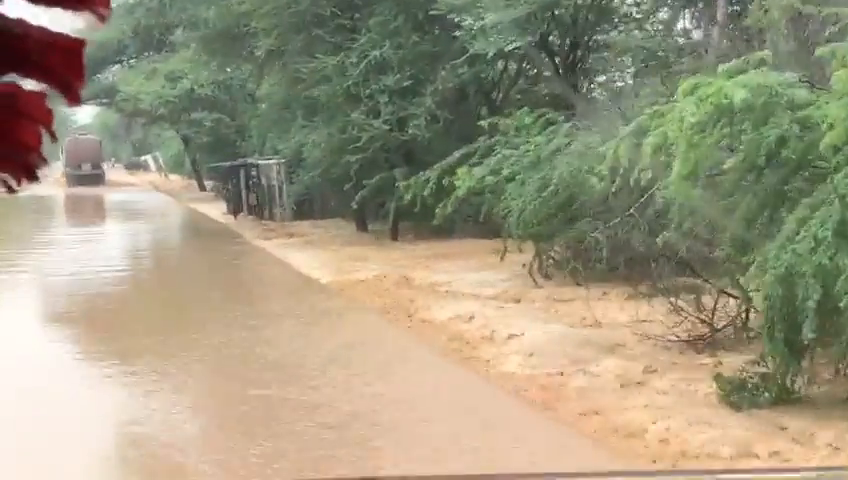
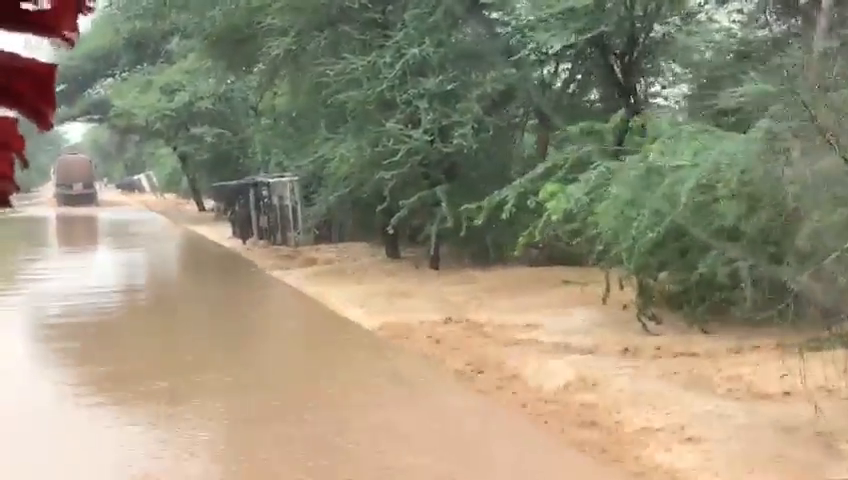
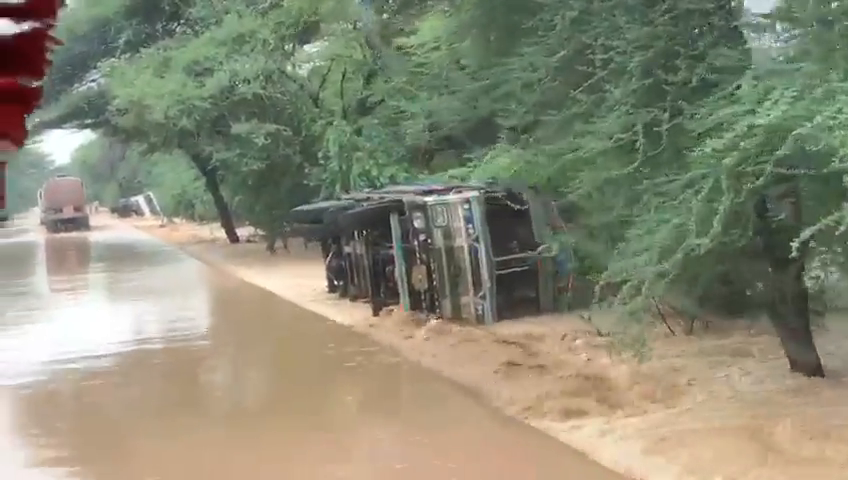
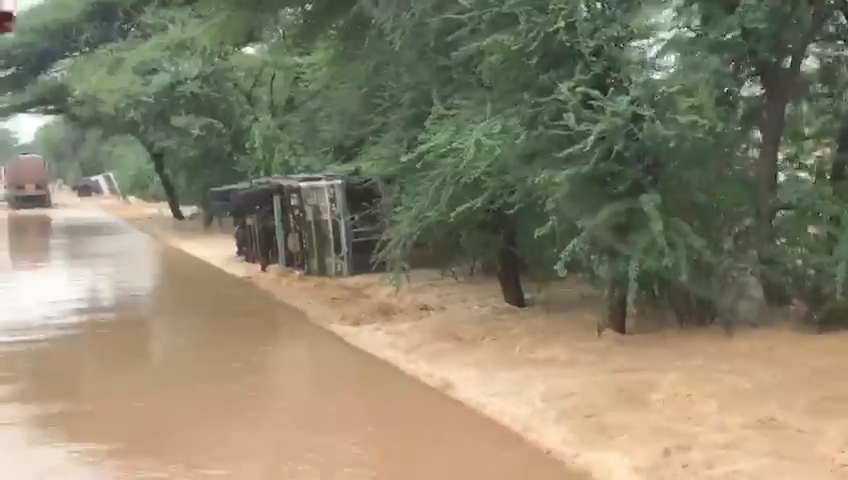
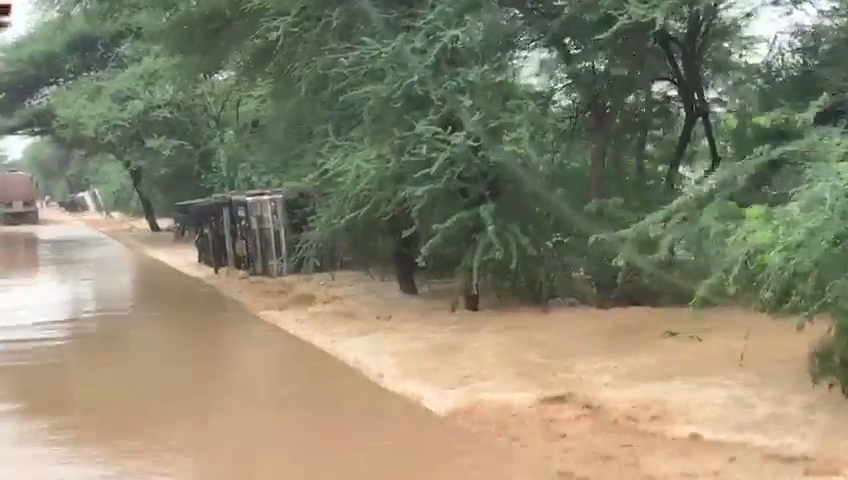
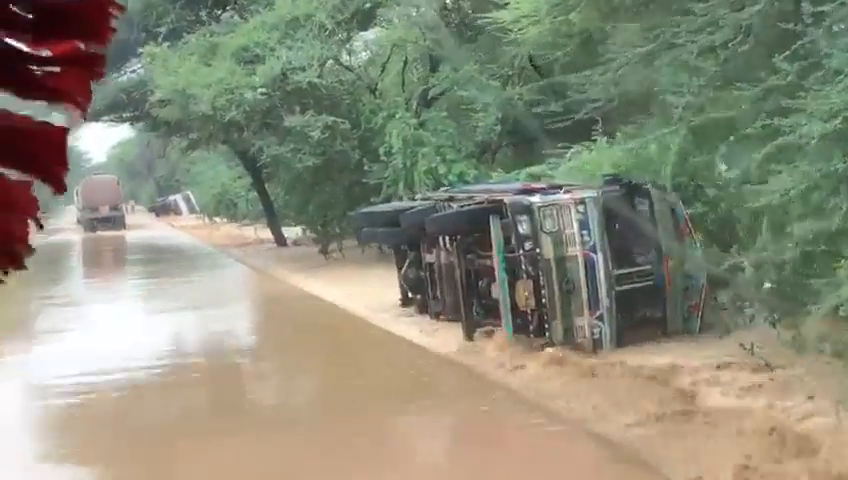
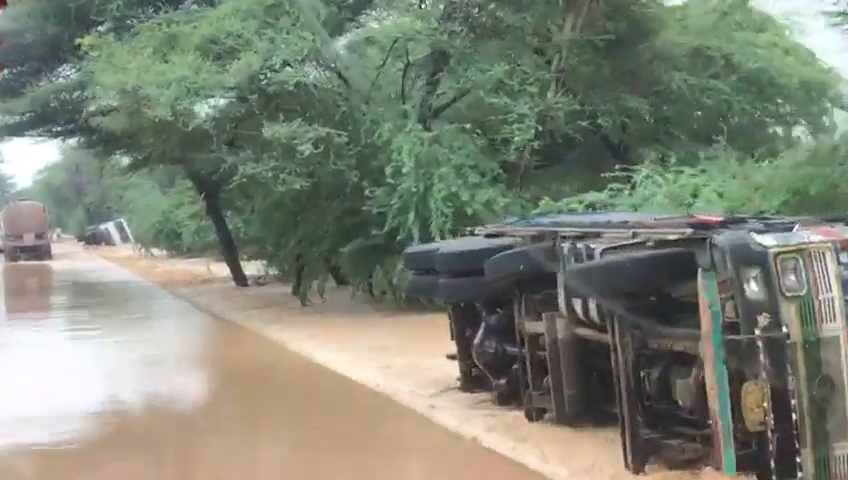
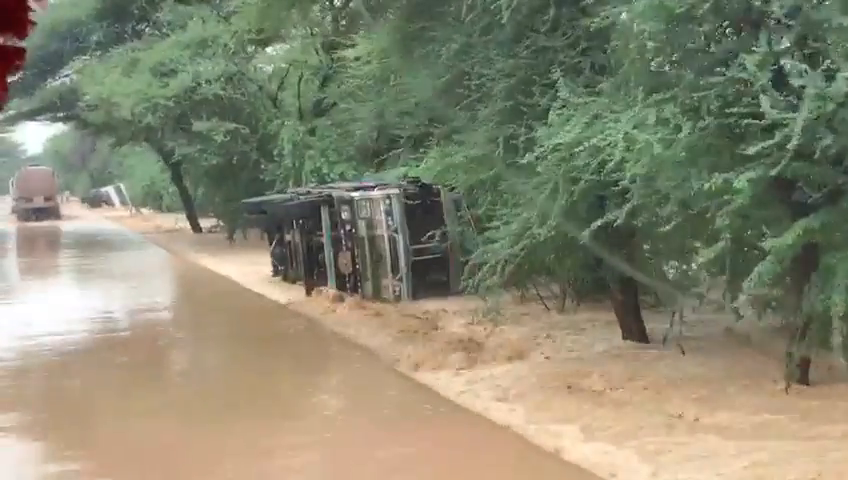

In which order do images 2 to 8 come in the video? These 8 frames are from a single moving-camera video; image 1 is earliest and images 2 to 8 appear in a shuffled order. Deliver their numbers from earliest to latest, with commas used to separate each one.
2, 5, 4, 8, 3, 6, 7
